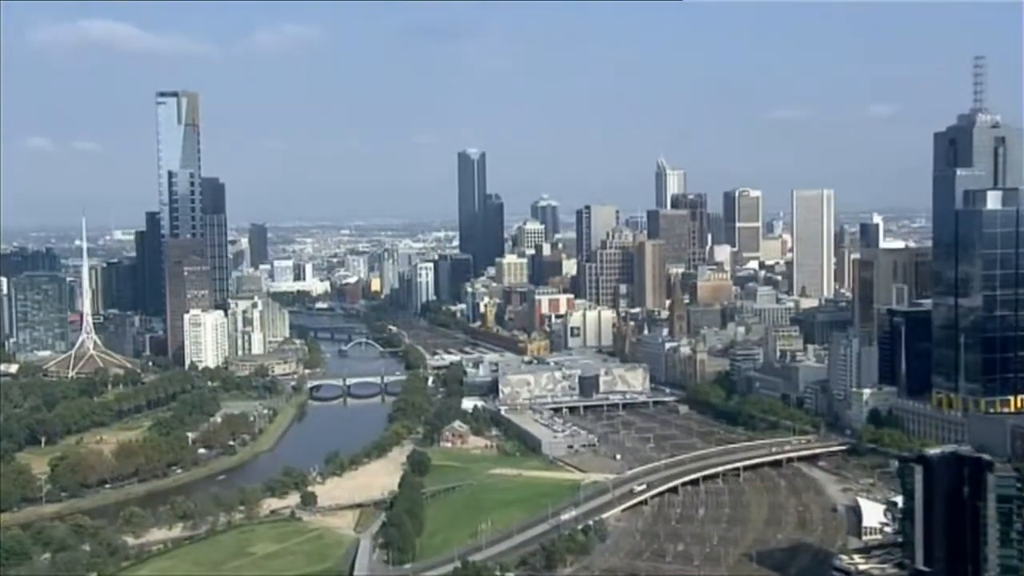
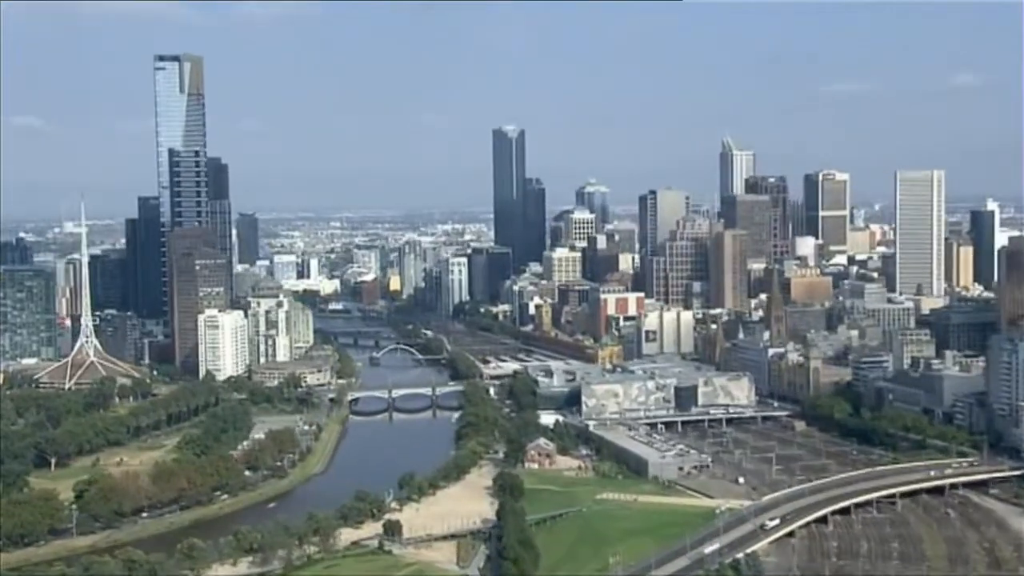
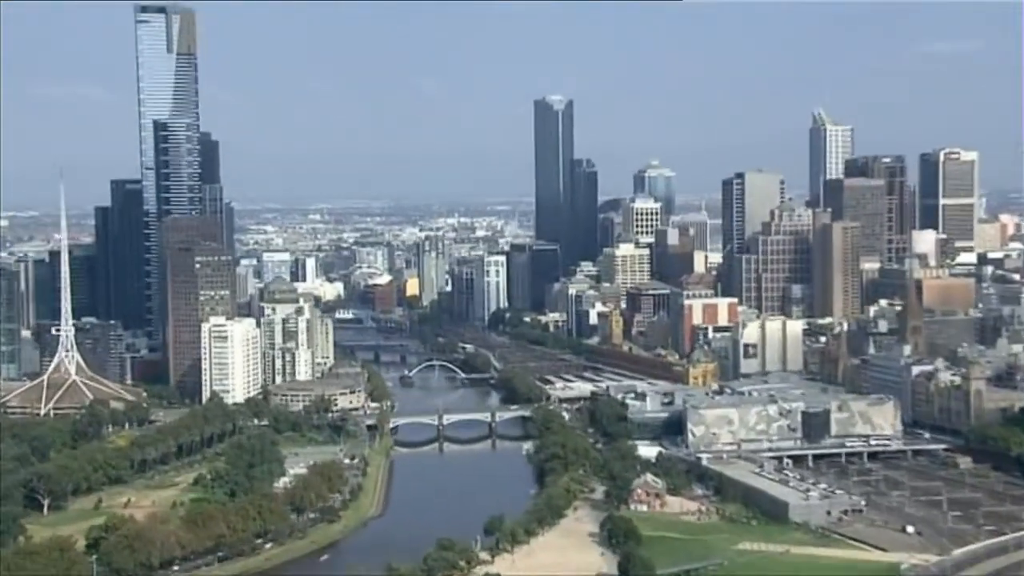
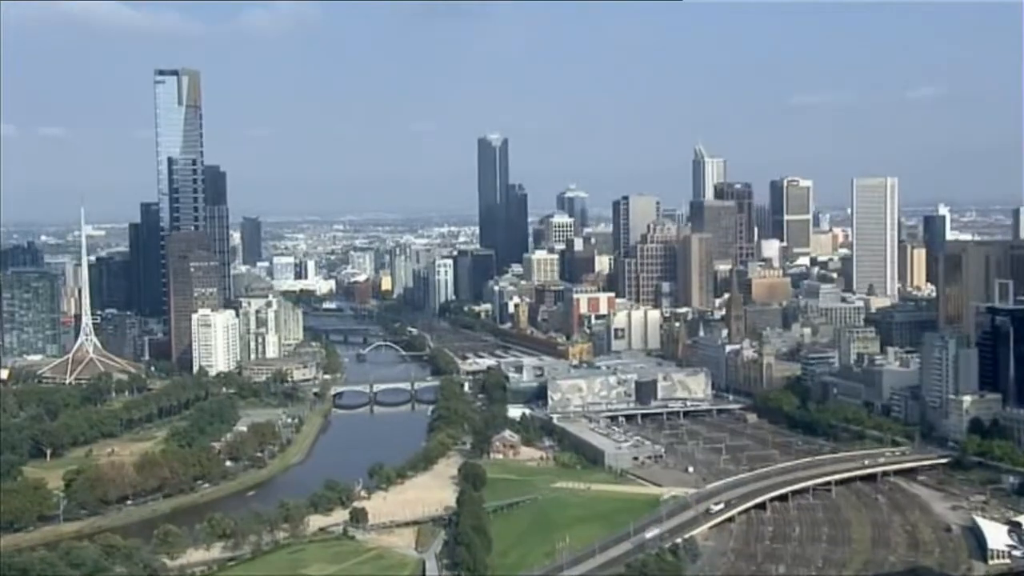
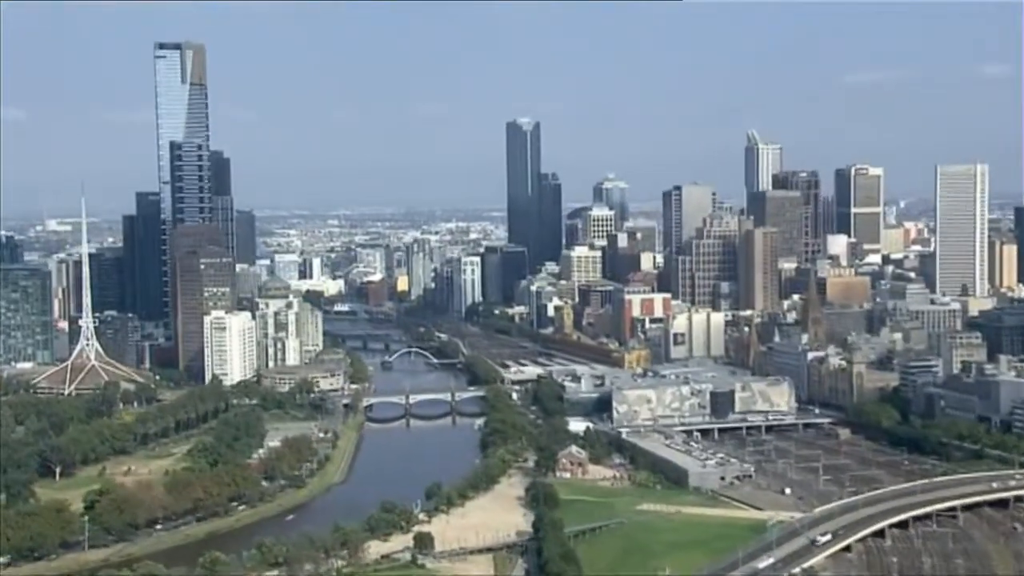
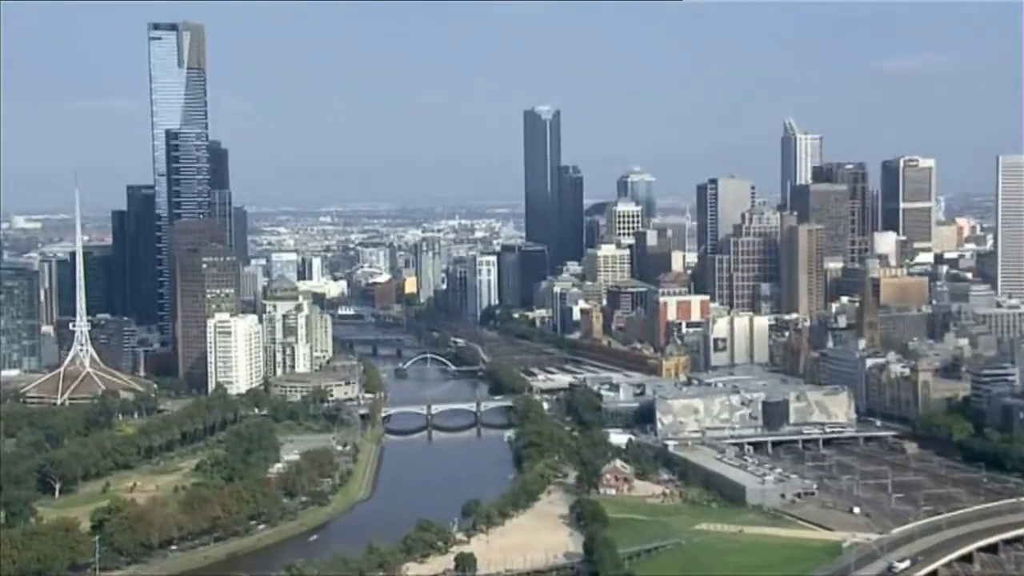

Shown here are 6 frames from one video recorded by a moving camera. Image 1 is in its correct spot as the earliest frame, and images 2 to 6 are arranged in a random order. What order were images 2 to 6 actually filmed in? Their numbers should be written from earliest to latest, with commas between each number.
4, 2, 5, 6, 3
